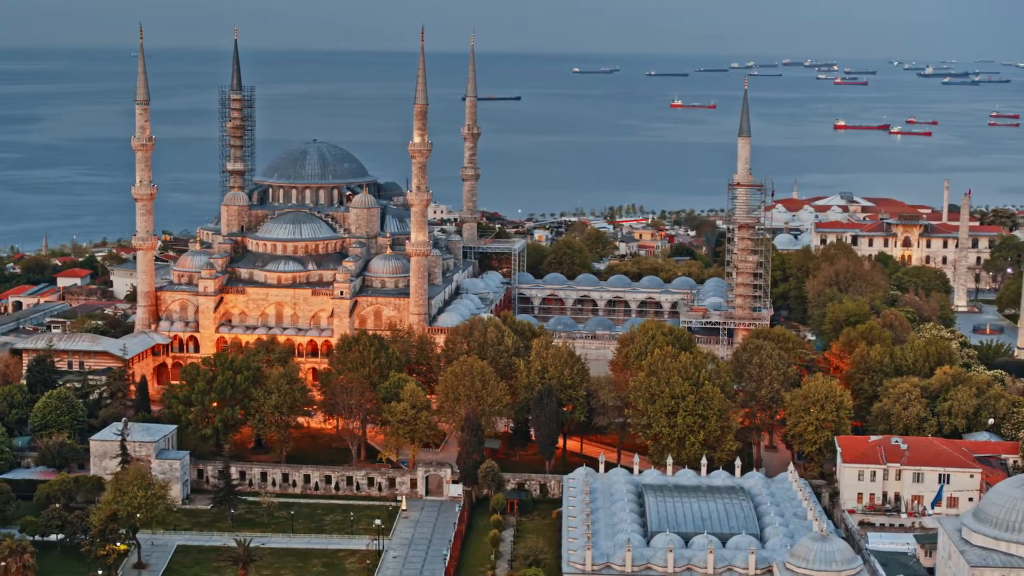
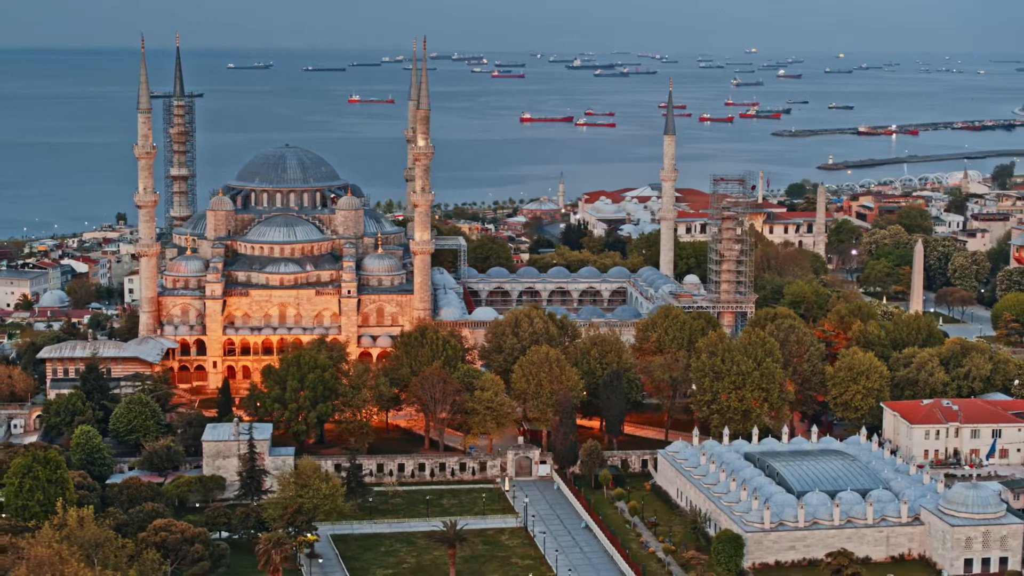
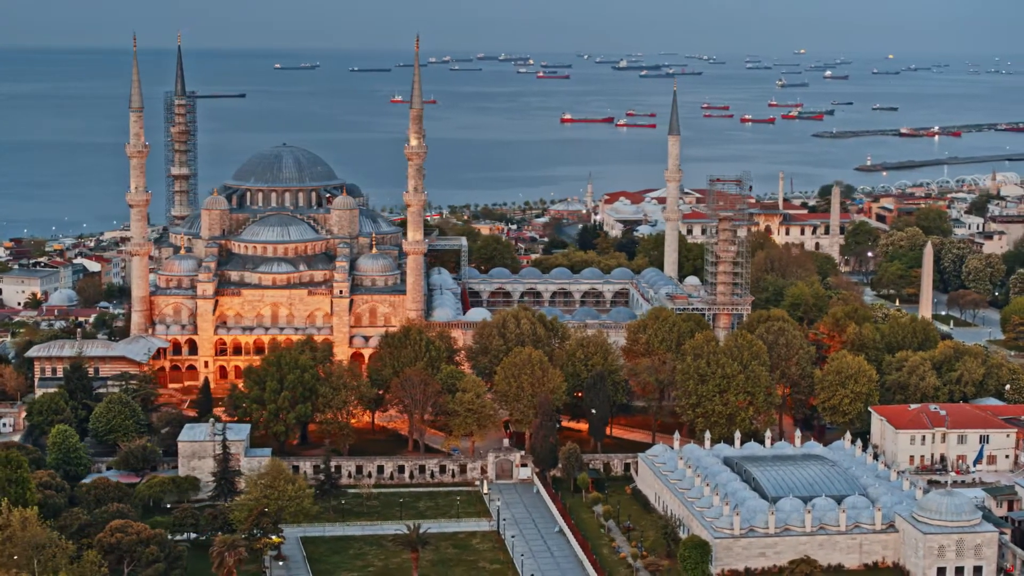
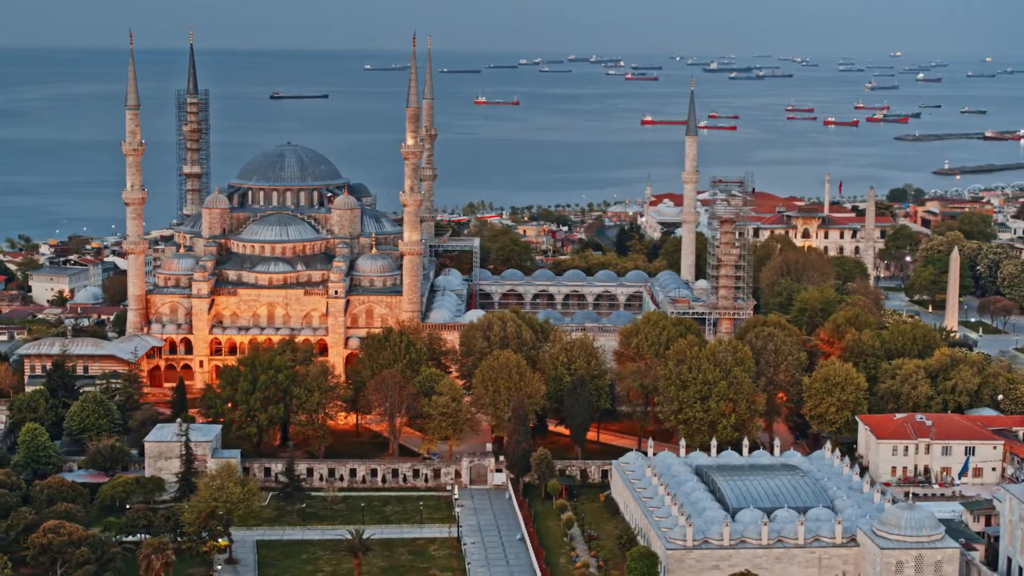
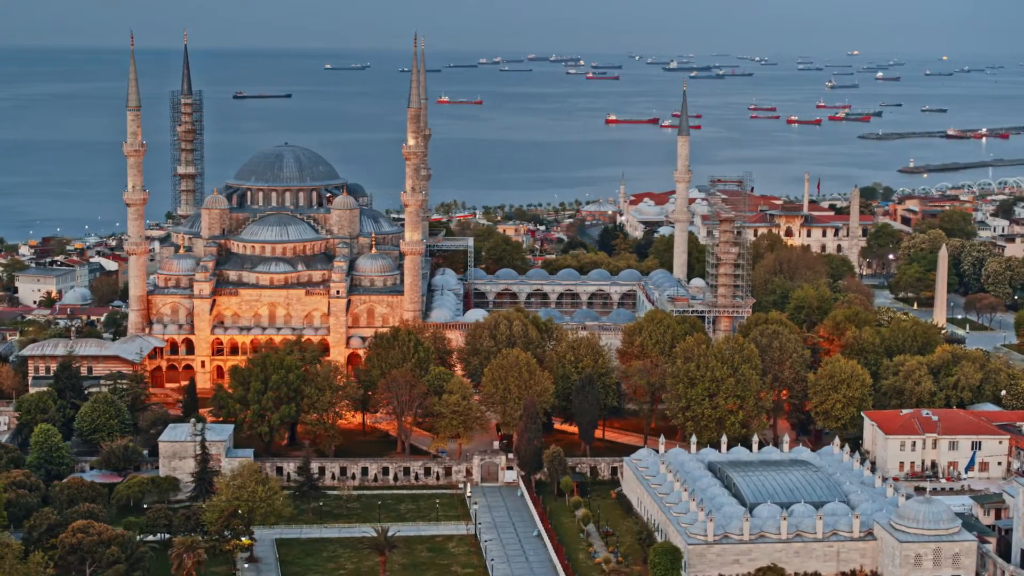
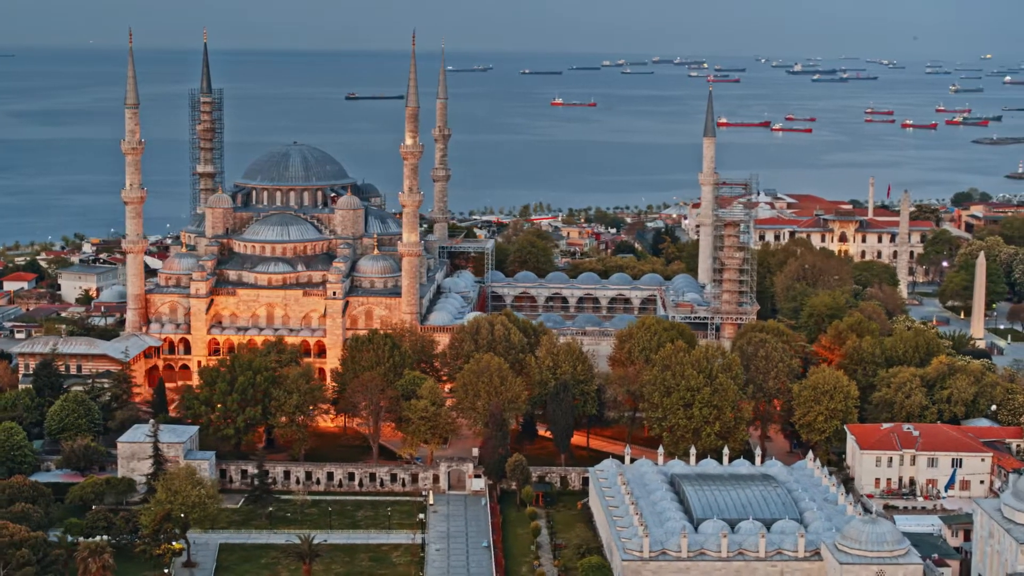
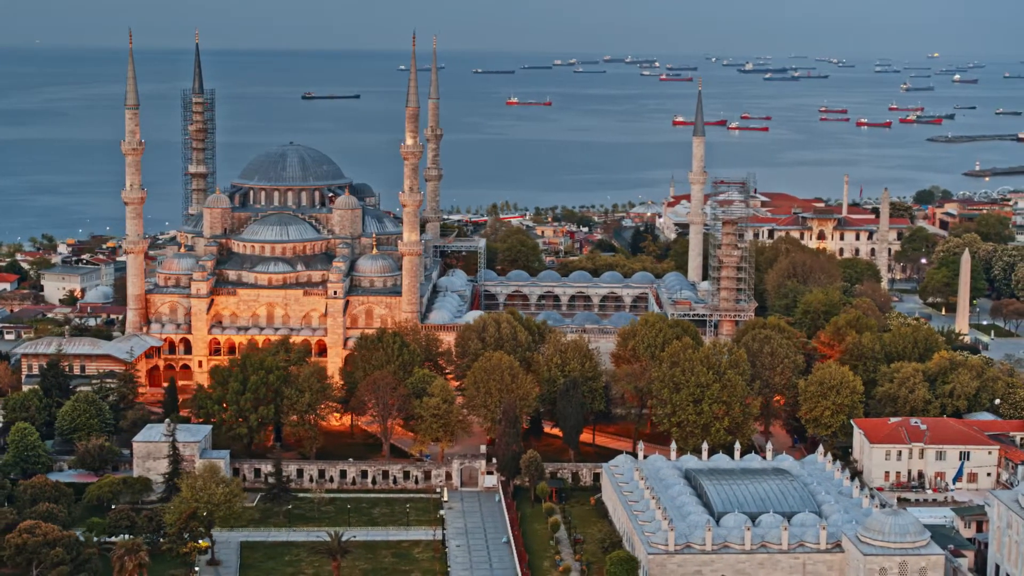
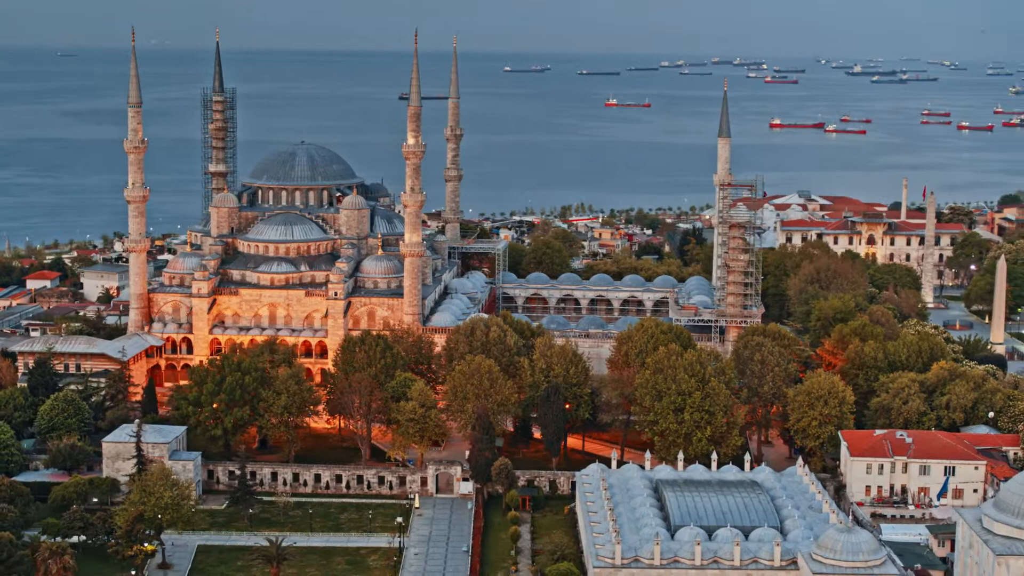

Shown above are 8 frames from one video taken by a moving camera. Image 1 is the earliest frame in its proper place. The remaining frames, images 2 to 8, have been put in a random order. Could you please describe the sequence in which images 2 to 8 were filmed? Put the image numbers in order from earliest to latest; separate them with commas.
8, 6, 7, 4, 5, 3, 2
